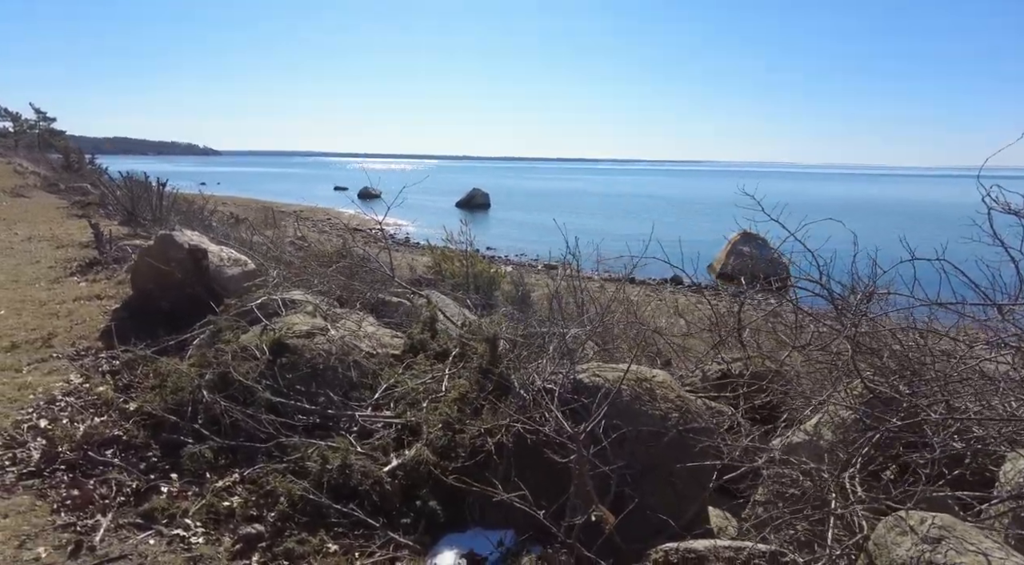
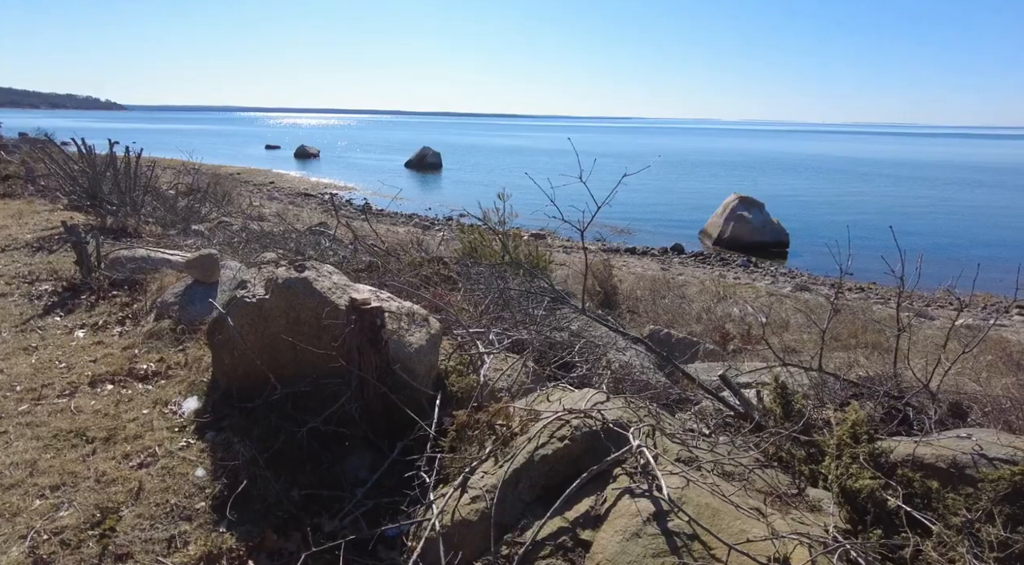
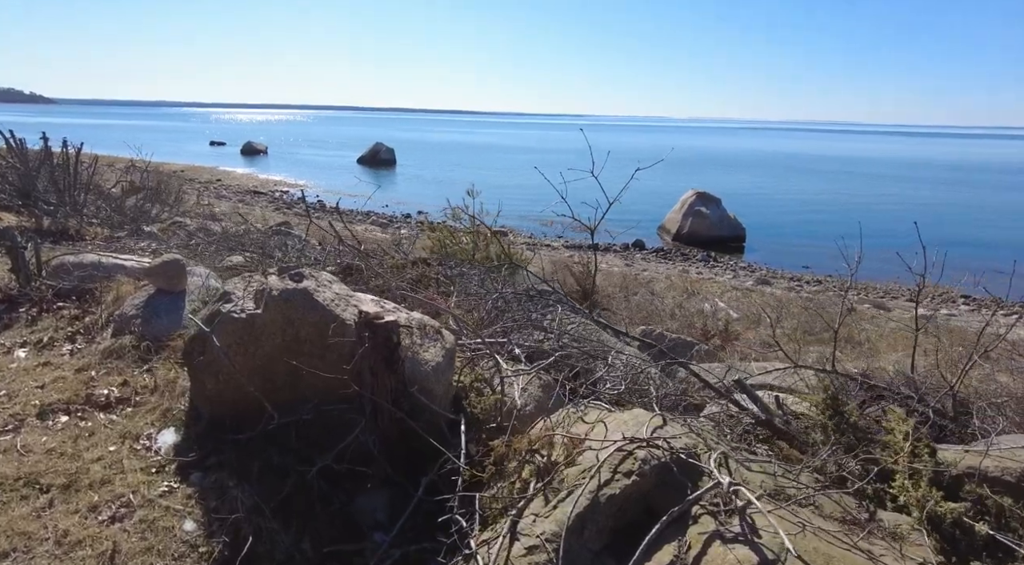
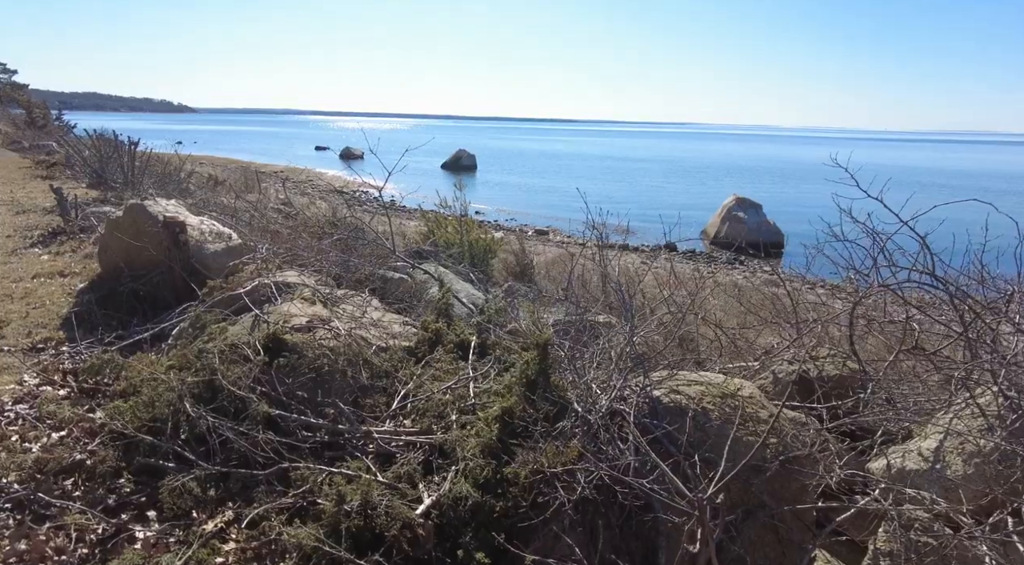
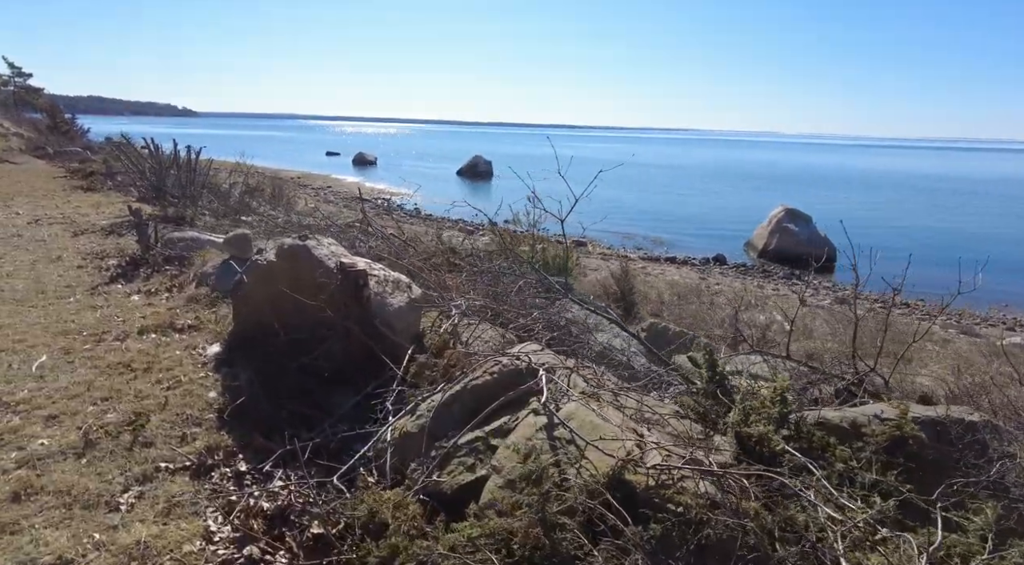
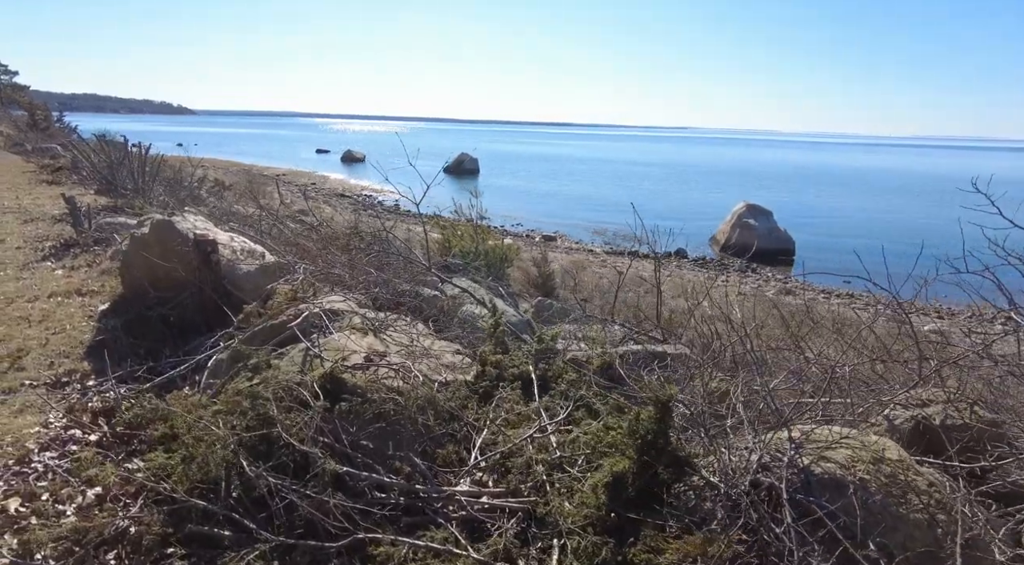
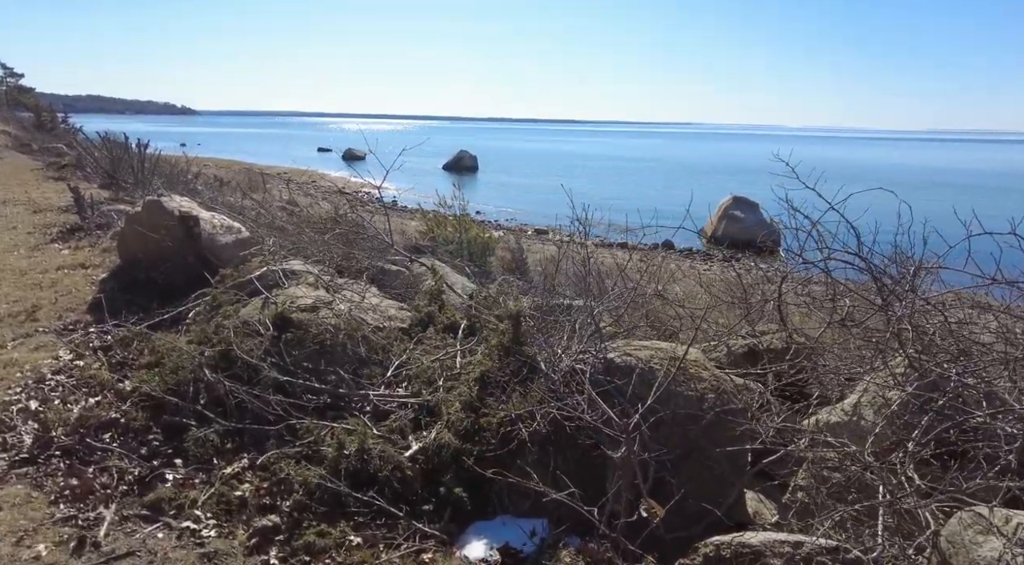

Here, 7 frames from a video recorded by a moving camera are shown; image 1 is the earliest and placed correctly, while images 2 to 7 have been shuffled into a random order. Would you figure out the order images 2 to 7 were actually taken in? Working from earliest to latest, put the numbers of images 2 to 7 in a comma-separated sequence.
7, 4, 6, 5, 2, 3
